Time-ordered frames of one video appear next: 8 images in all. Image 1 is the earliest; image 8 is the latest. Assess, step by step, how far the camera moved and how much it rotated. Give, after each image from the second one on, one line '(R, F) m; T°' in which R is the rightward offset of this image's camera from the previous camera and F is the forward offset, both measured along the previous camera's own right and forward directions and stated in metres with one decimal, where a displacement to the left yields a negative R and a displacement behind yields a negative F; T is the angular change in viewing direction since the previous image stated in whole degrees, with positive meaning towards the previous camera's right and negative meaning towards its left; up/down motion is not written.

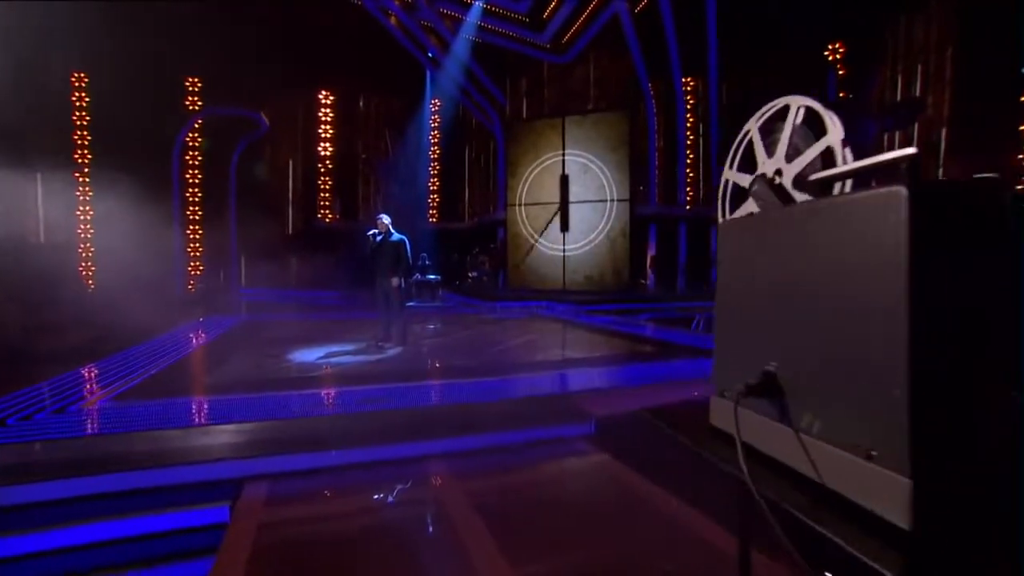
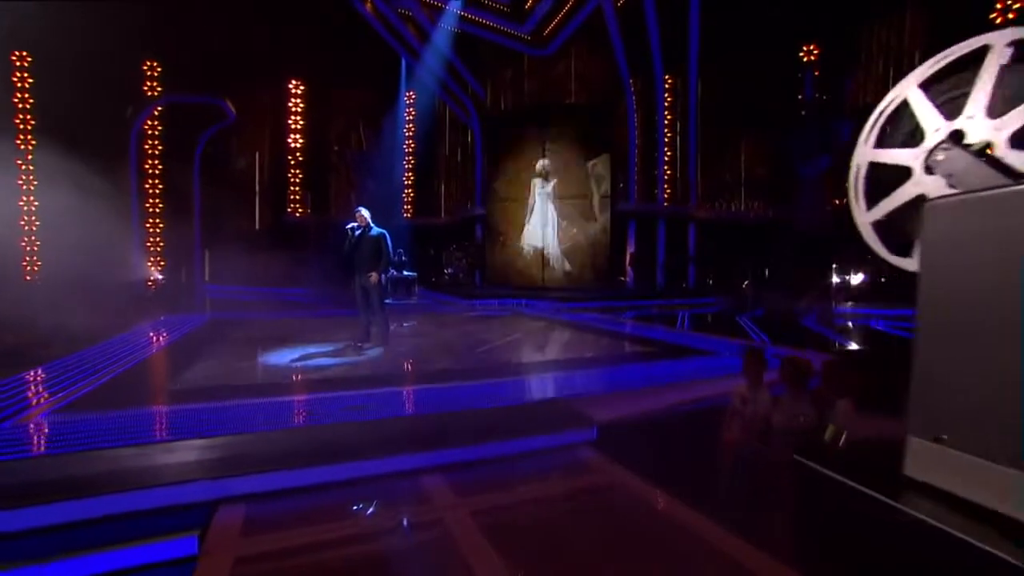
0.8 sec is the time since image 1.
(-0.1, +0.2) m; +3°
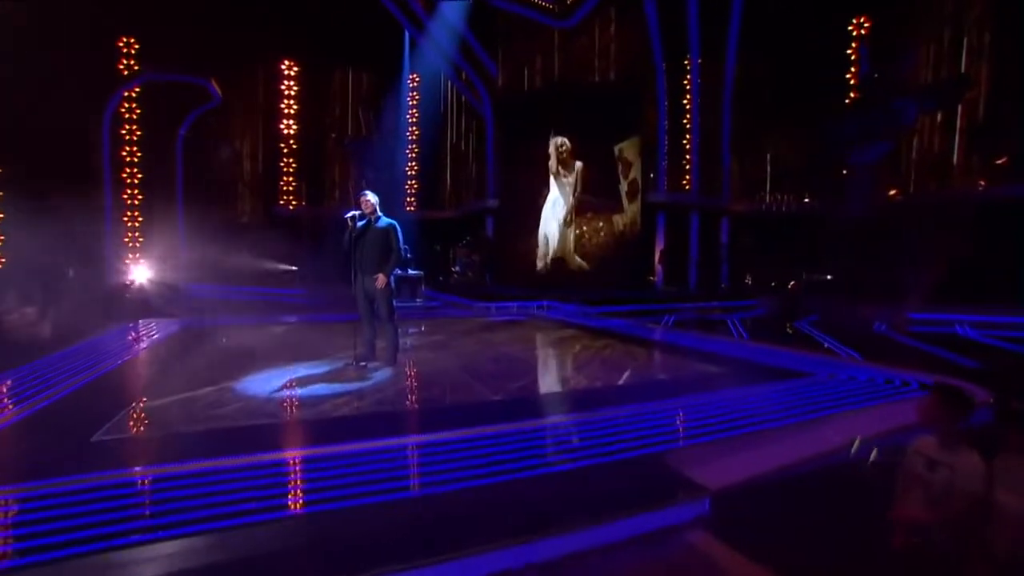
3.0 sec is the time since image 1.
(-0.3, +1.0) m; 0°
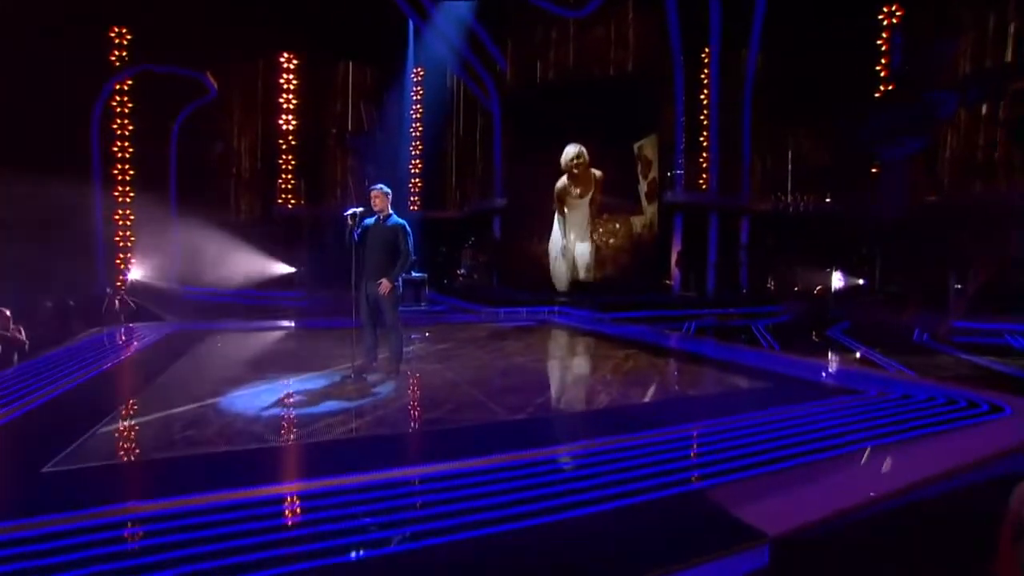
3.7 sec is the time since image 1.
(-0.1, +0.5) m; 0°
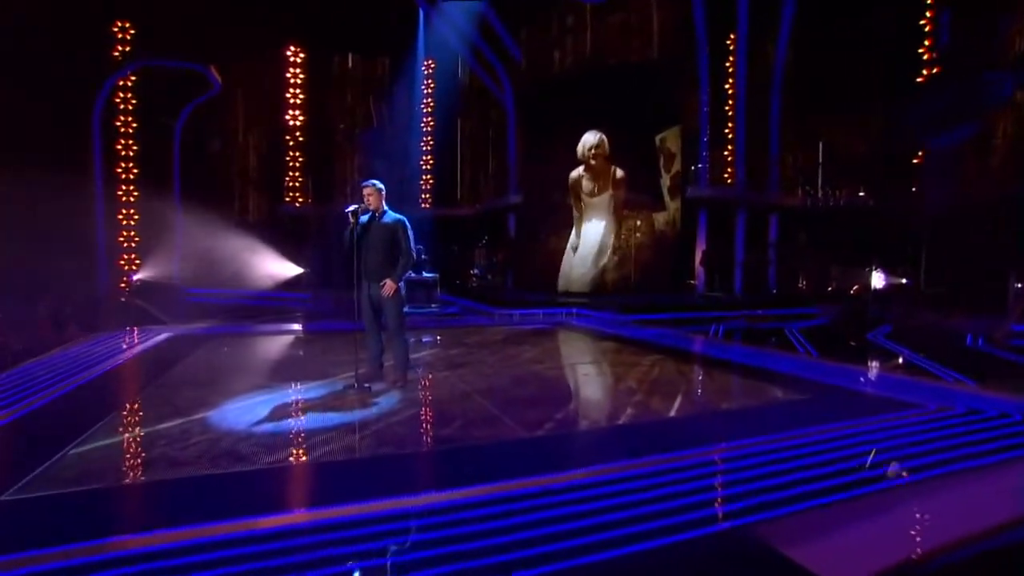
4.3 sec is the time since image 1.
(0.0, +0.4) m; -2°
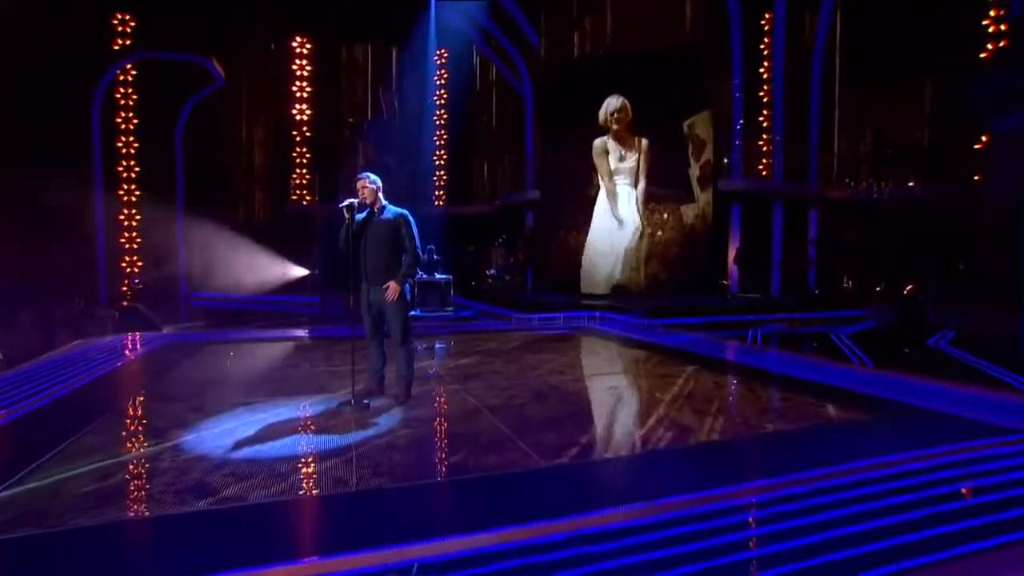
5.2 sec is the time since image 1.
(0.0, +0.6) m; -2°
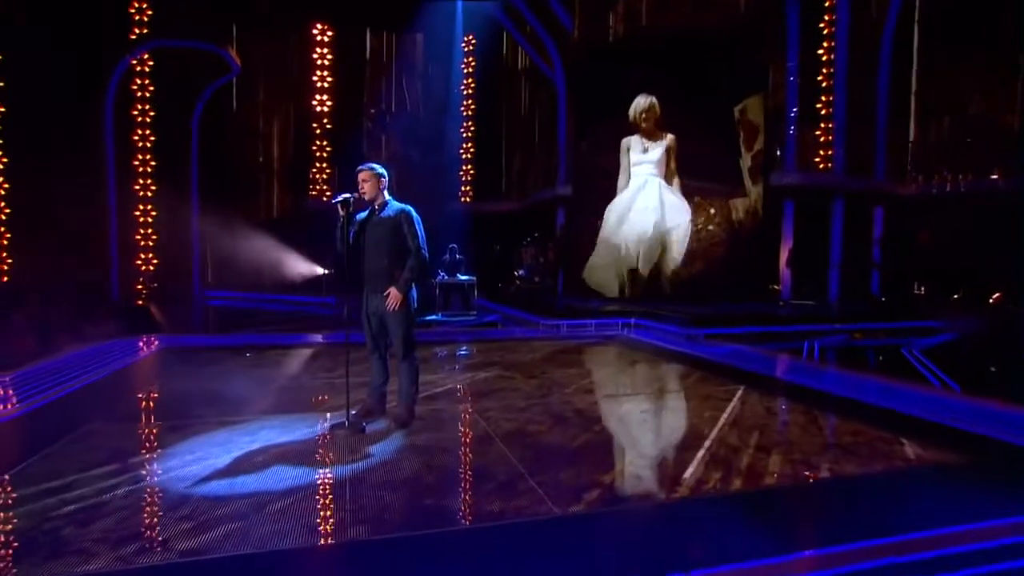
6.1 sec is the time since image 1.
(+0.1, +0.6) m; -4°
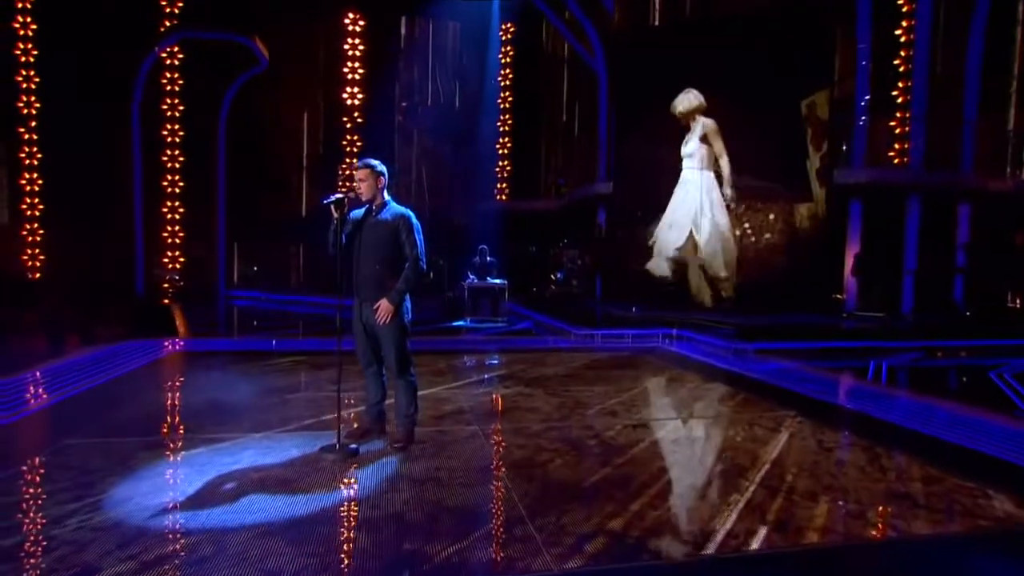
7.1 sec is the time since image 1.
(+0.2, +0.5) m; -5°
